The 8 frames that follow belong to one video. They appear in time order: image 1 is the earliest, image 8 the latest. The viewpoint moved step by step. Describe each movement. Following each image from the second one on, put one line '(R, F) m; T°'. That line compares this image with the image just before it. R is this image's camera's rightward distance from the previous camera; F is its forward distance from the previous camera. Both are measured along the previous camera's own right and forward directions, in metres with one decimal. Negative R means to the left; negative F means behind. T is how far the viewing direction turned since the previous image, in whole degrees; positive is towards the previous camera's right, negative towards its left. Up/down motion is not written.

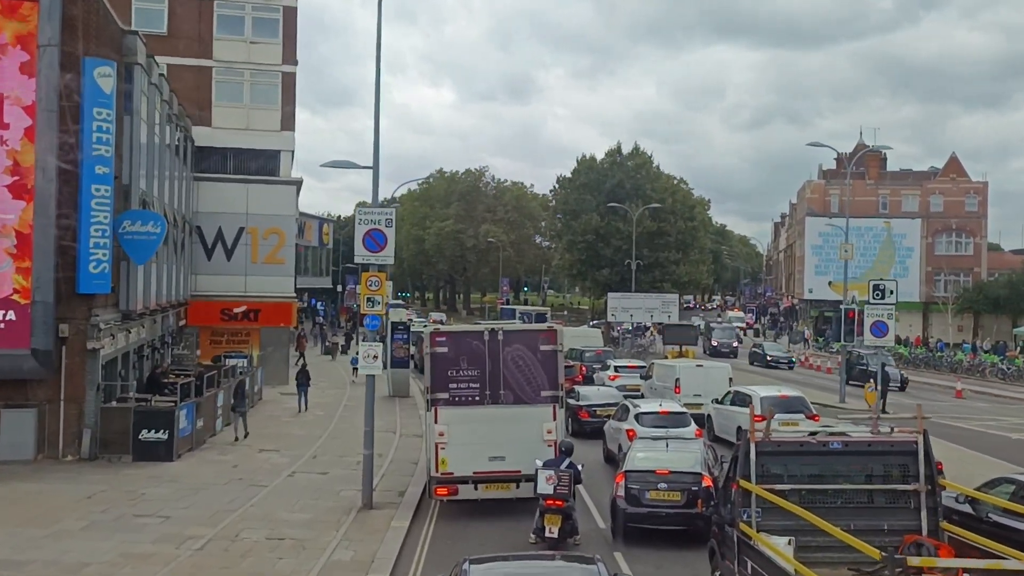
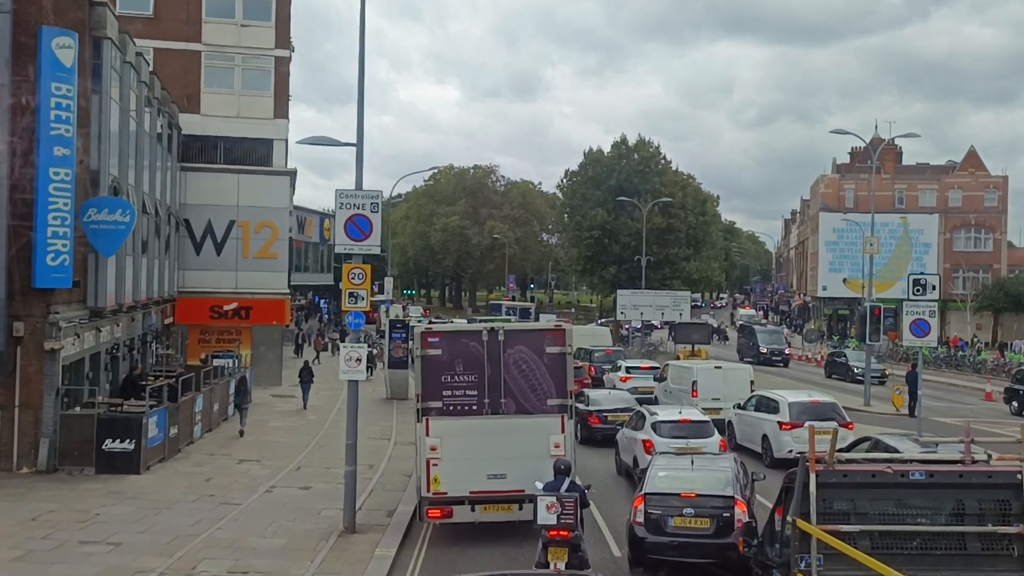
(+0.1, +1.9) m; 0°
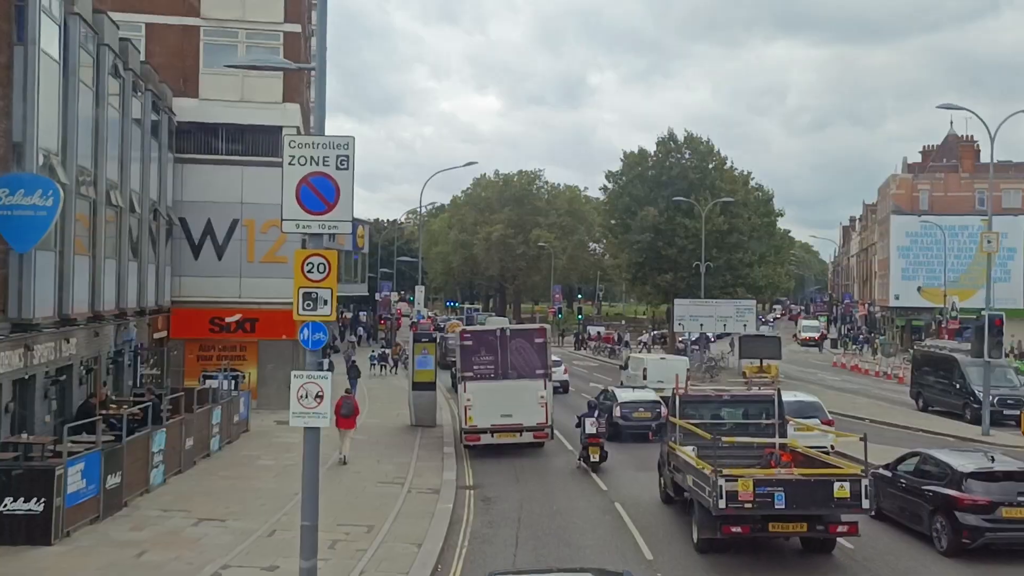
(0.0, +4.9) m; -3°
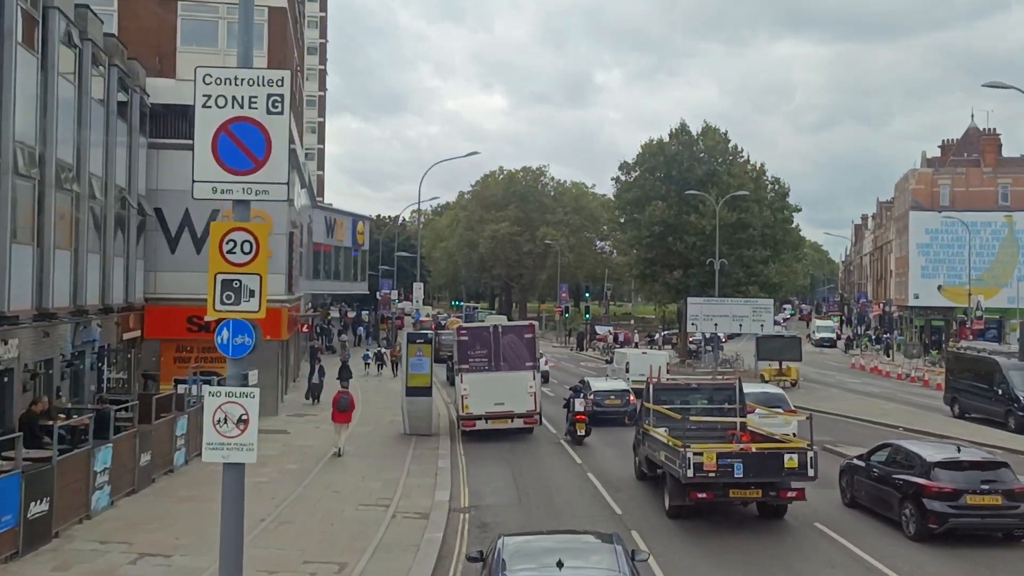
(+0.1, +2.4) m; 0°
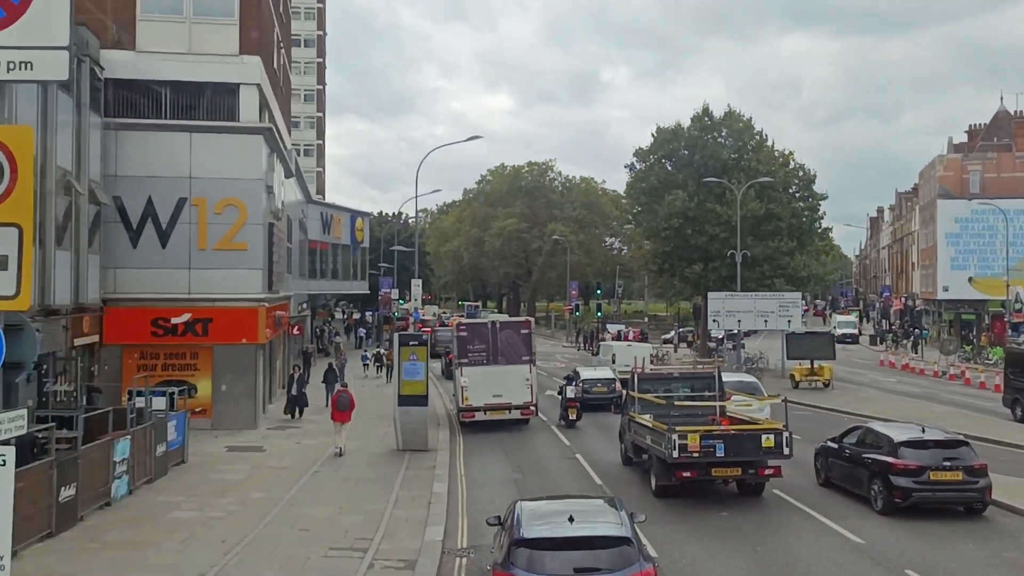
(+0.1, +3.2) m; -1°
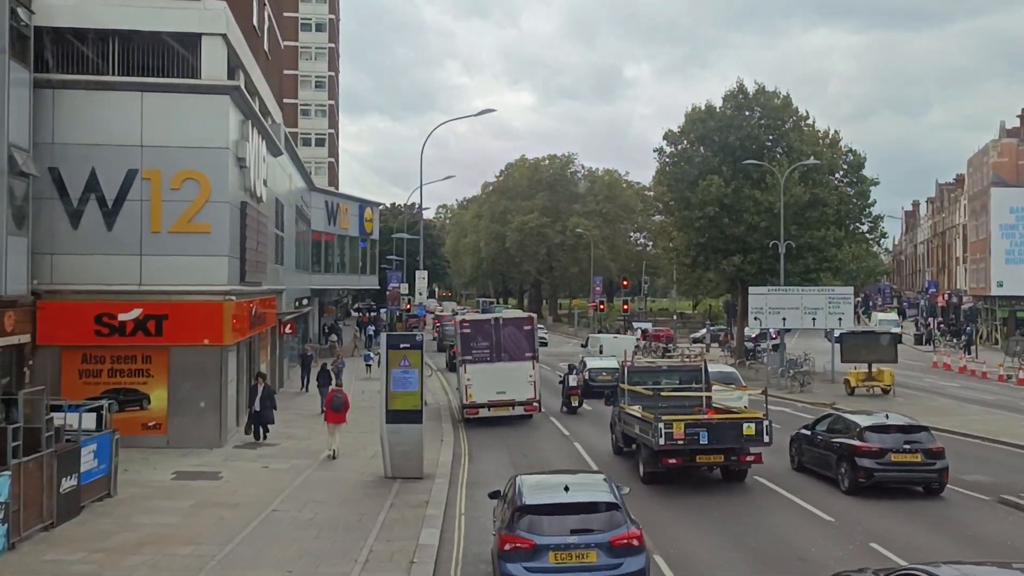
(+0.1, +4.2) m; -1°
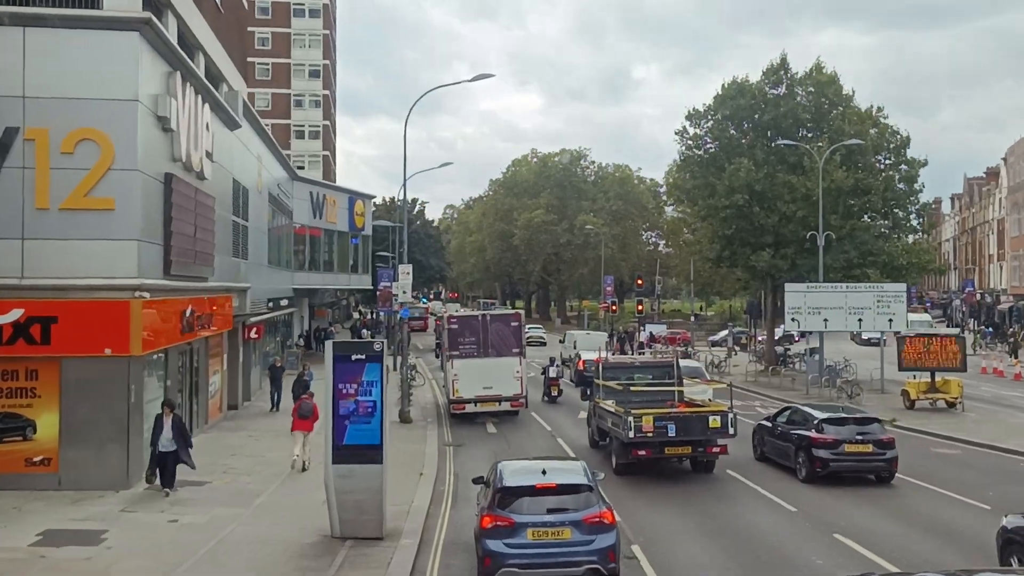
(+0.2, +4.8) m; -1°
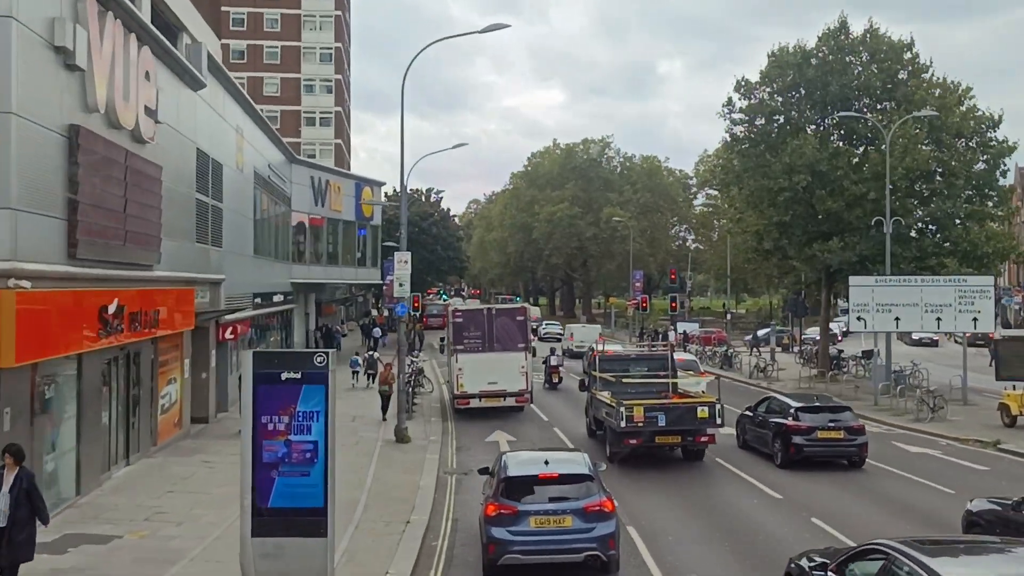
(+0.1, +4.5) m; -1°
